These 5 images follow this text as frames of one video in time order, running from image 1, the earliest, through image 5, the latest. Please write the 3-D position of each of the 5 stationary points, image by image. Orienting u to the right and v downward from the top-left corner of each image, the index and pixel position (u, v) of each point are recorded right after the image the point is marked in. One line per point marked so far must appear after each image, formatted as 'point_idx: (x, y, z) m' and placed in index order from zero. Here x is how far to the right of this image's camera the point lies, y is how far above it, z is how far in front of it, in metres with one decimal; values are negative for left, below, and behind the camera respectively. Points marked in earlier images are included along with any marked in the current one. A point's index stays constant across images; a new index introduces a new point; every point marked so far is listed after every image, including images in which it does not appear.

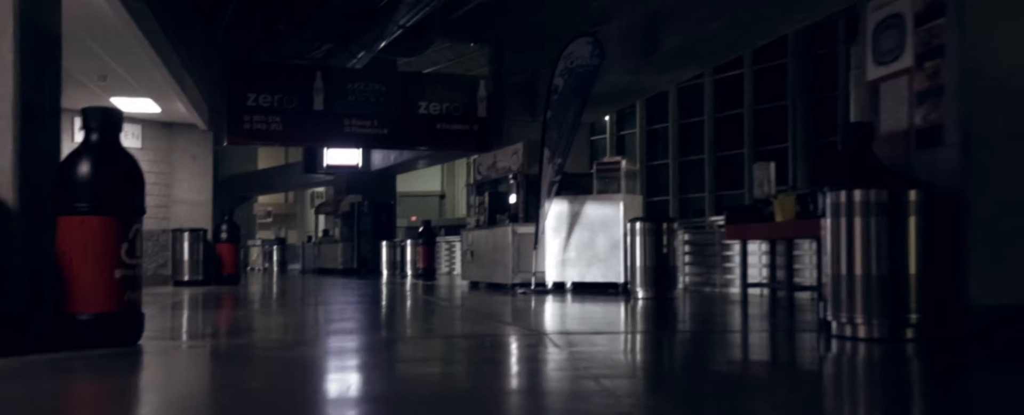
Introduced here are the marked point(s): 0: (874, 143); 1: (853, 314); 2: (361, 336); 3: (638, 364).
0: (+2.5, +0.4, +6.5) m
1: (+2.1, -0.7, +5.7) m
2: (-1.1, -1.0, +7.4) m
3: (+0.8, -1.0, +6.0) m
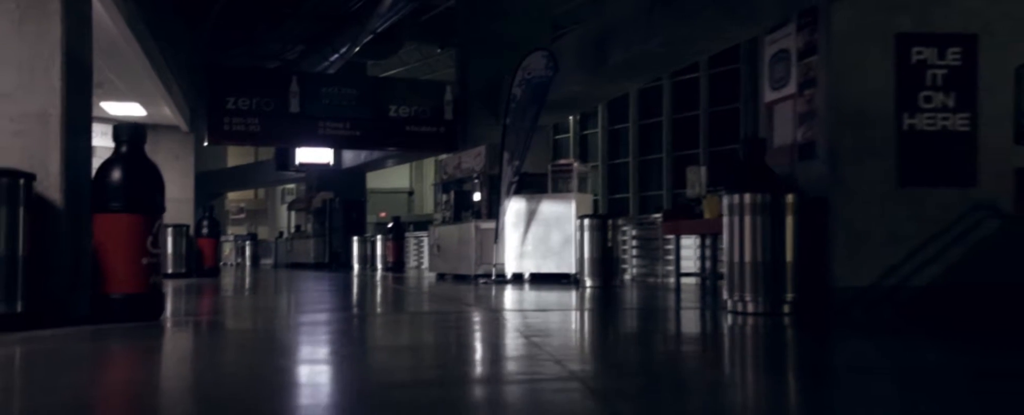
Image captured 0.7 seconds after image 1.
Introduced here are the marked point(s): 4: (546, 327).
0: (+2.2, +0.4, +7.9) m
1: (+1.7, -0.7, +7.1) m
2: (-1.5, -1.0, +8.7) m
3: (+0.5, -1.0, +7.4) m
4: (+0.3, -1.0, +8.2) m
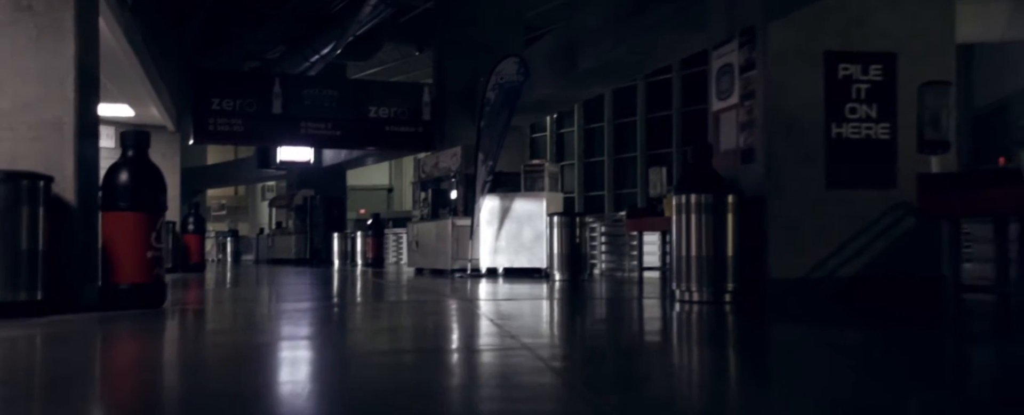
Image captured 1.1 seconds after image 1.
0: (+1.9, +0.5, +8.7) m
1: (+1.5, -0.6, +7.9) m
2: (-1.8, -1.0, +9.4) m
3: (+0.2, -1.0, +8.1) m
4: (+0.1, -1.0, +9.0) m
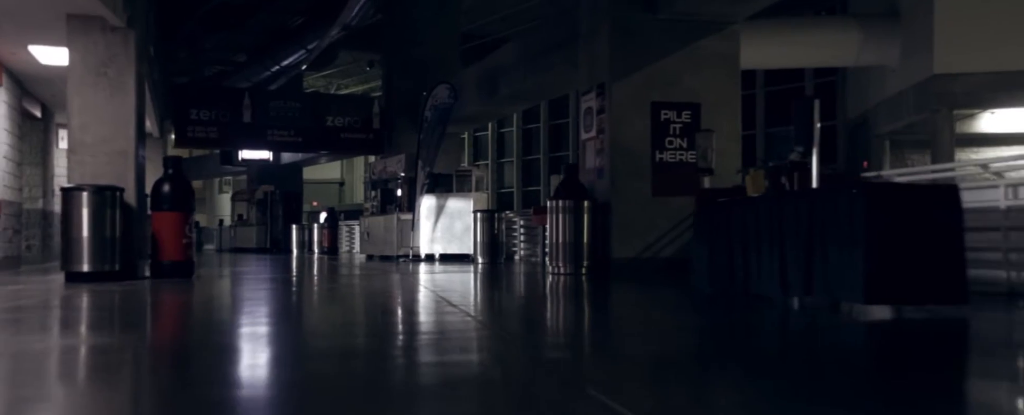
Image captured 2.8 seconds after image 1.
0: (+0.9, +0.4, +12.3) m
1: (+0.6, -0.7, +11.4) m
2: (-2.8, -1.0, +12.8) m
3: (-0.7, -1.0, +11.6) m
4: (-0.9, -1.0, +12.5) m
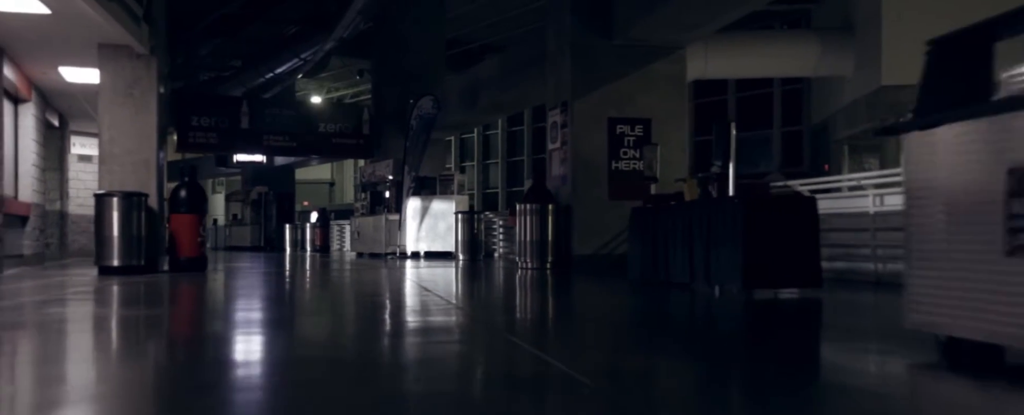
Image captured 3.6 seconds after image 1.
0: (+0.5, +0.4, +13.8) m
1: (+0.2, -0.7, +13.0) m
2: (-3.2, -1.0, +14.3) m
3: (-1.1, -1.1, +13.2) m
4: (-1.3, -1.1, +14.0) m
